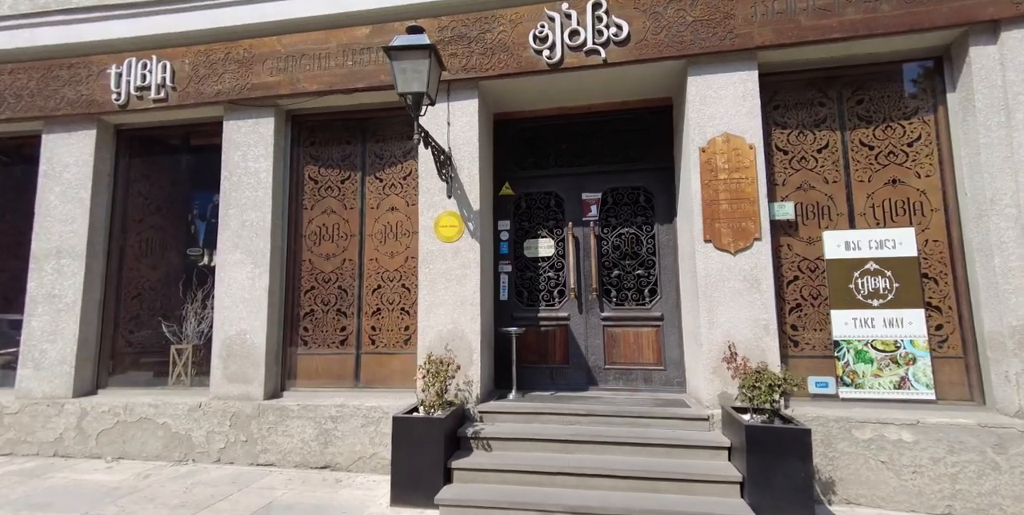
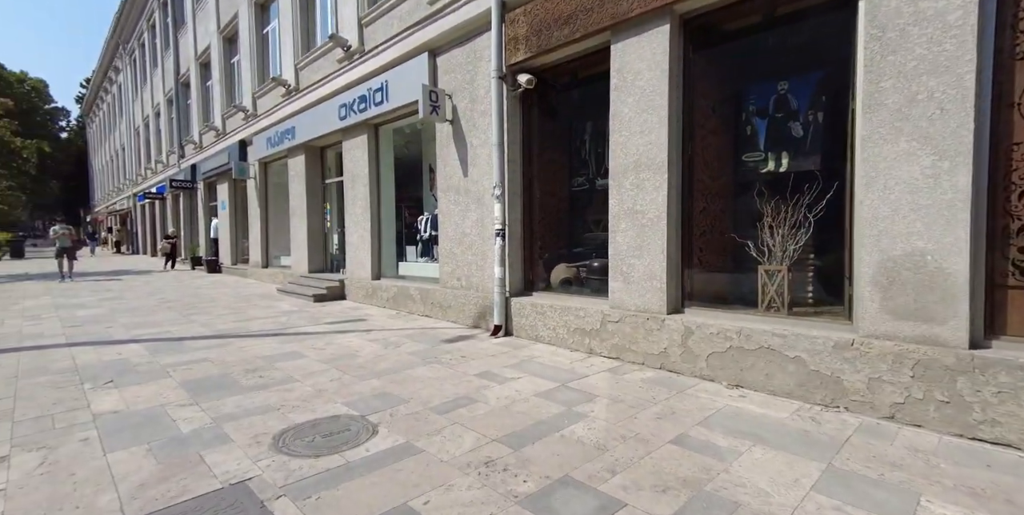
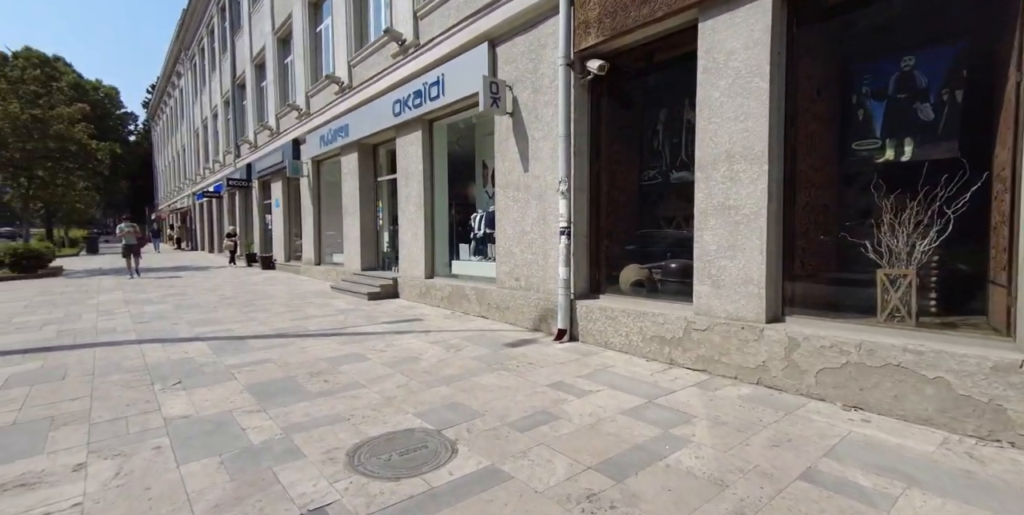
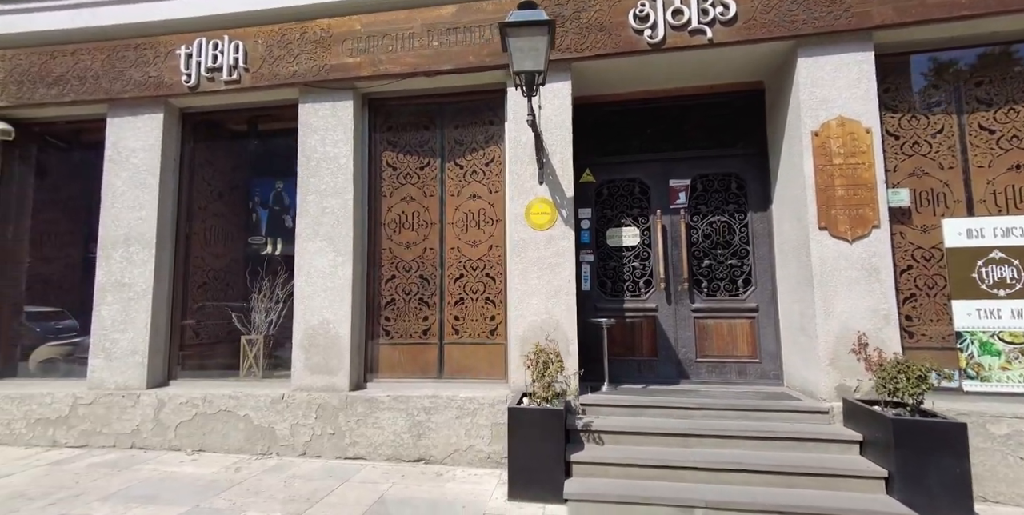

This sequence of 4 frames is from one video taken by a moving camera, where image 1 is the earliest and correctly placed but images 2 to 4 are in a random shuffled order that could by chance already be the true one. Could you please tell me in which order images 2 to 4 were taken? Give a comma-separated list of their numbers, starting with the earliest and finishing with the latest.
4, 2, 3
